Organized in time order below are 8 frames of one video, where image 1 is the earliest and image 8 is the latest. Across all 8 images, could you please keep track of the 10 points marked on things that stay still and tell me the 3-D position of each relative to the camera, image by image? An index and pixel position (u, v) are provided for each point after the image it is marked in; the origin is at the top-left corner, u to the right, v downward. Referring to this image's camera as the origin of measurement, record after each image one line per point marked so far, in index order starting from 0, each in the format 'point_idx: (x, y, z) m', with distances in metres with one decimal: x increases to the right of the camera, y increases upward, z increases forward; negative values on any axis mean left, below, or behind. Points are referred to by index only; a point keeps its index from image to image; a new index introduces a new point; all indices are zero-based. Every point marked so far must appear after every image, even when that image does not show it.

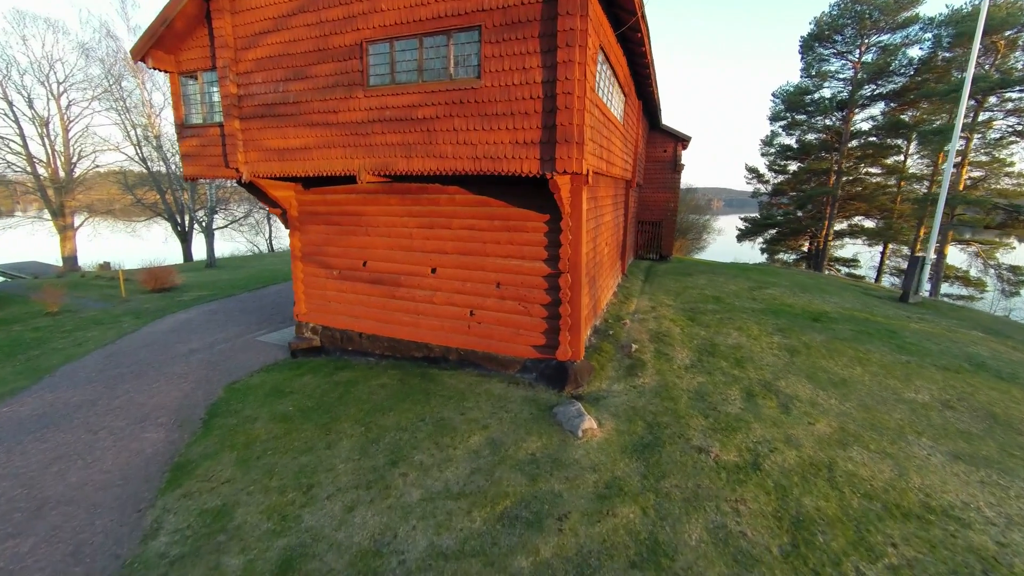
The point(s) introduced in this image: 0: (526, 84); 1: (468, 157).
0: (+0.2, +3.0, +6.2) m
1: (-0.7, +2.1, +6.7) m
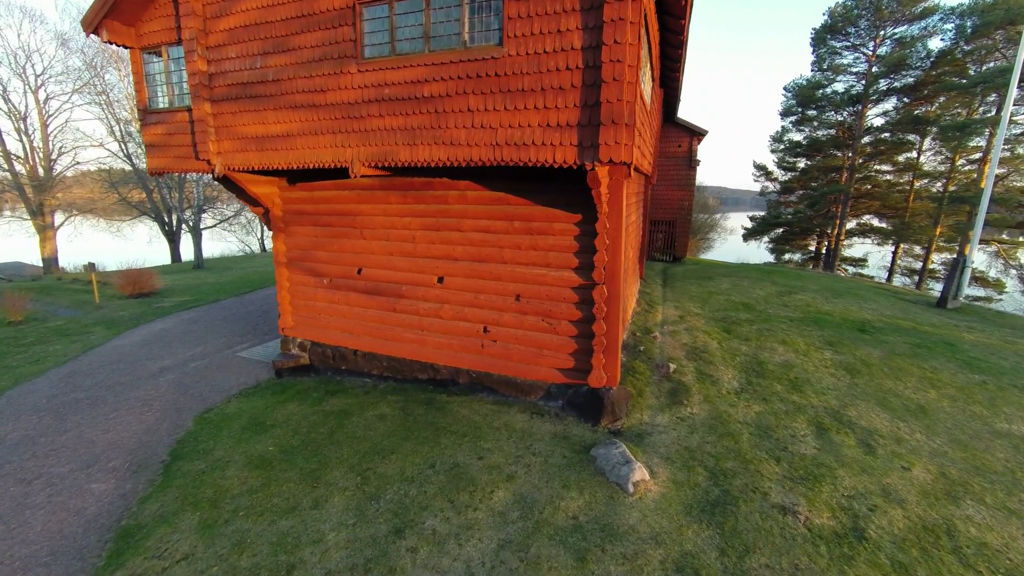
0: (+0.6, +2.8, +5.0) m
1: (-0.3, +1.9, +5.5) m
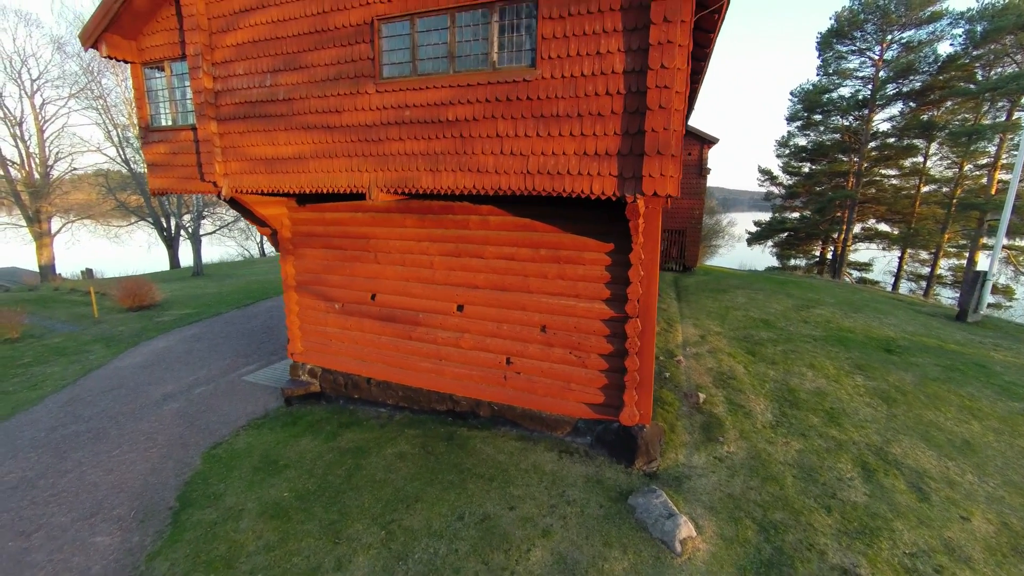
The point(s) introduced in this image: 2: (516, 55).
0: (+1.0, +2.3, +4.6) m
1: (+0.1, +1.4, +5.2) m
2: (0.0, +2.7, +5.0) m
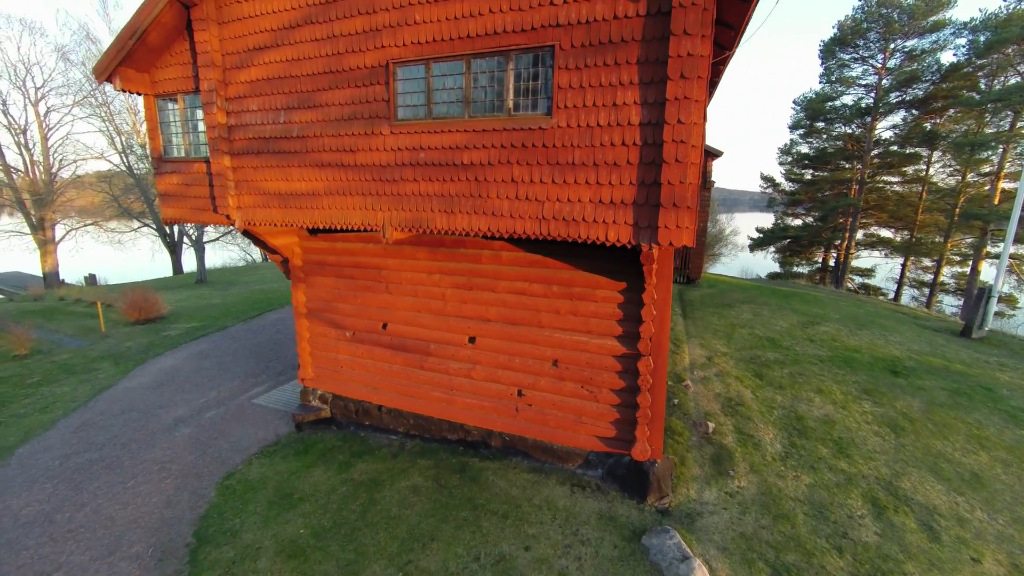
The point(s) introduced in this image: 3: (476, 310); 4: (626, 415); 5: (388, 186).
0: (+1.1, +1.8, +4.7) m
1: (+0.2, +0.9, +5.2) m
2: (+0.2, +2.2, +5.1) m
3: (-0.6, -0.4, +6.9) m
4: (+1.7, -1.9, +6.3) m
5: (-1.7, +1.4, +5.9) m
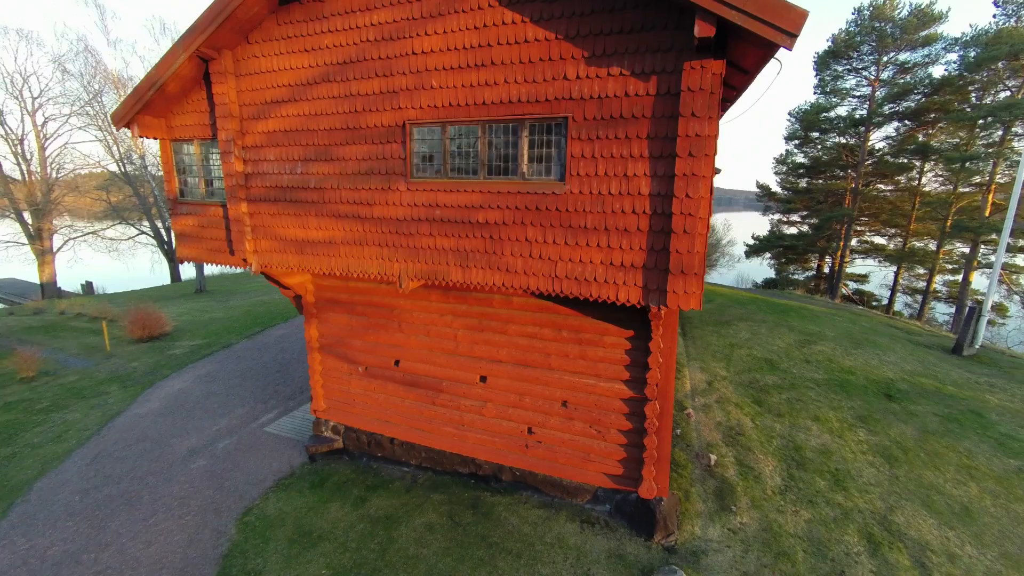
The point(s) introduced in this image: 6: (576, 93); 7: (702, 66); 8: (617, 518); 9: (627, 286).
0: (+1.3, +1.1, +4.9) m
1: (+0.4, +0.2, +5.5) m
2: (+0.4, +1.5, +5.3) m
3: (-0.4, -1.0, +7.2) m
4: (+1.9, -2.6, +6.6) m
5: (-1.5, +0.7, +6.1) m
6: (+0.7, +2.2, +4.9) m
7: (+1.9, +2.2, +4.3) m
8: (+1.7, -3.6, +6.7) m
9: (+1.4, 0.0, +5.1) m
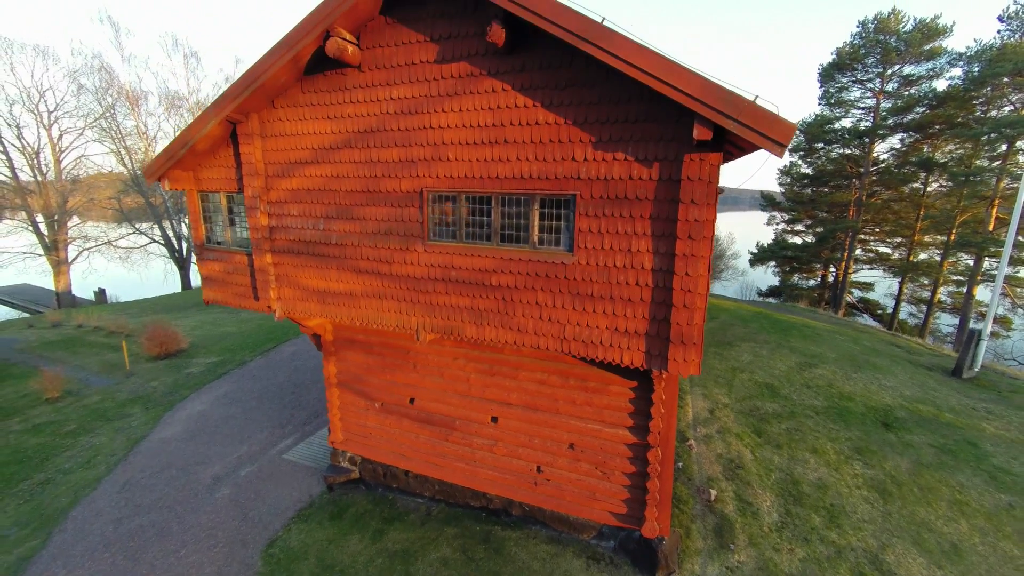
0: (+1.5, +0.2, +5.3) m
1: (+0.6, -0.7, +5.8) m
2: (+0.6, +0.7, +5.7) m
3: (-0.2, -1.9, +7.6) m
4: (+2.0, -3.4, +7.0) m
5: (-1.4, -0.1, +6.5) m
6: (+0.9, +1.4, +5.2) m
7: (+2.0, +1.4, +4.6) m
8: (+1.8, -4.4, +7.1) m
9: (+1.5, -0.8, +5.5) m
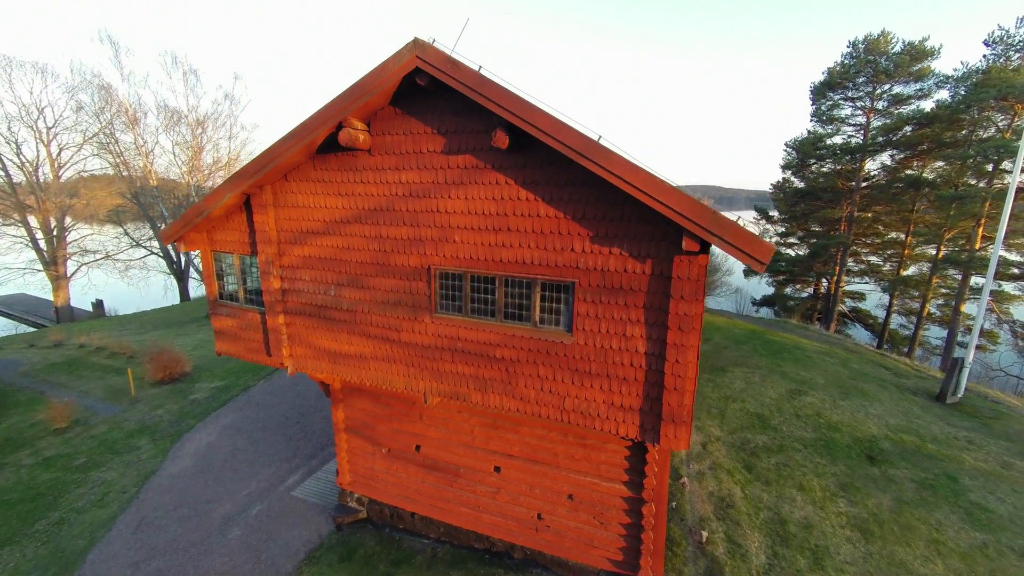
0: (+1.5, -0.8, +5.7) m
1: (+0.6, -1.7, +6.2) m
2: (+0.6, -0.4, +6.1) m
3: (-0.2, -2.9, +8.0) m
4: (+2.1, -4.4, +7.4) m
5: (-1.3, -1.2, +6.9) m
6: (+0.9, +0.3, +5.7) m
7: (+2.1, +0.3, +5.0) m
8: (+1.9, -5.5, +7.6) m
9: (+1.6, -1.9, +5.9) m
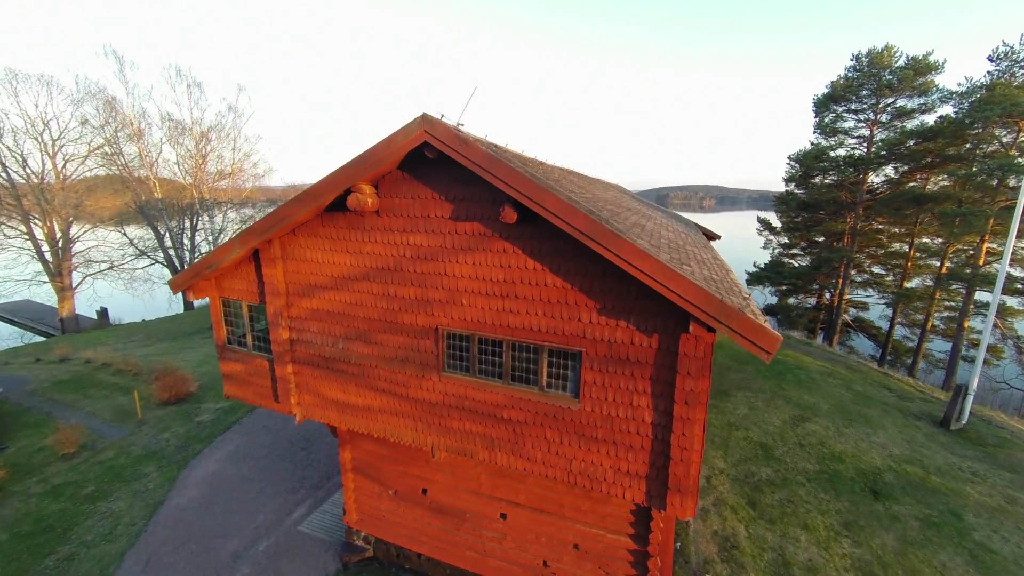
0: (+1.6, -1.8, +5.8) m
1: (+0.7, -2.7, +6.3) m
2: (+0.7, -1.3, +6.1) m
3: (-0.1, -3.9, +8.0) m
4: (+2.2, -5.4, +7.5) m
5: (-1.2, -2.1, +7.0) m
6: (+1.0, -0.6, +5.7) m
7: (+2.2, -0.6, +5.1) m
8: (+2.0, -6.4, +7.6) m
9: (+1.7, -2.8, +5.9) m
